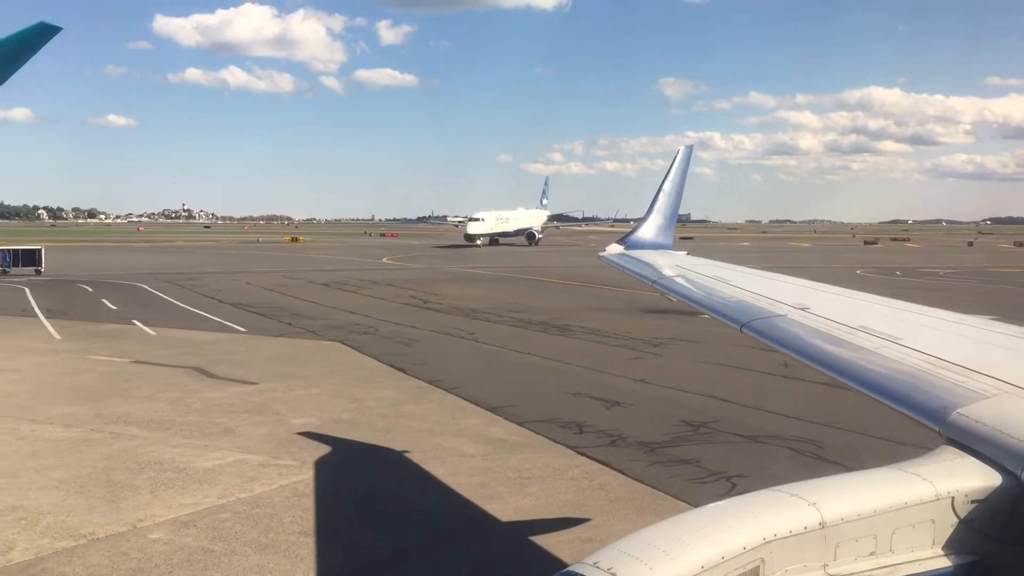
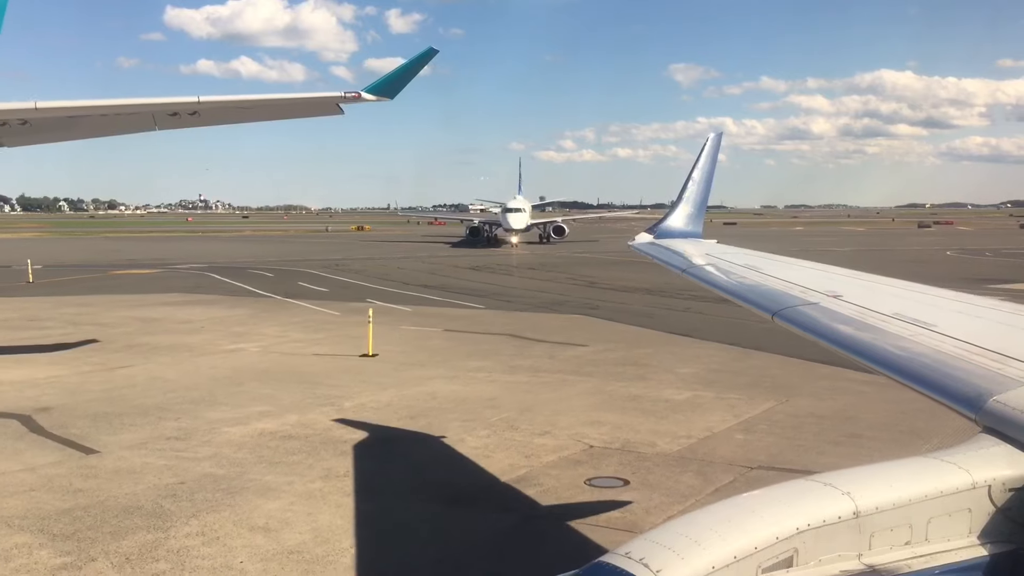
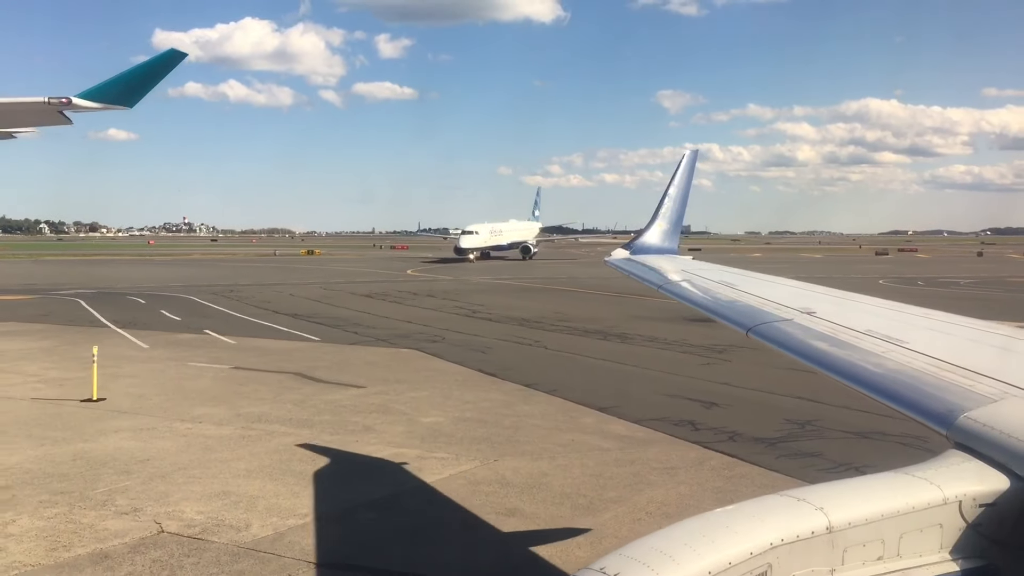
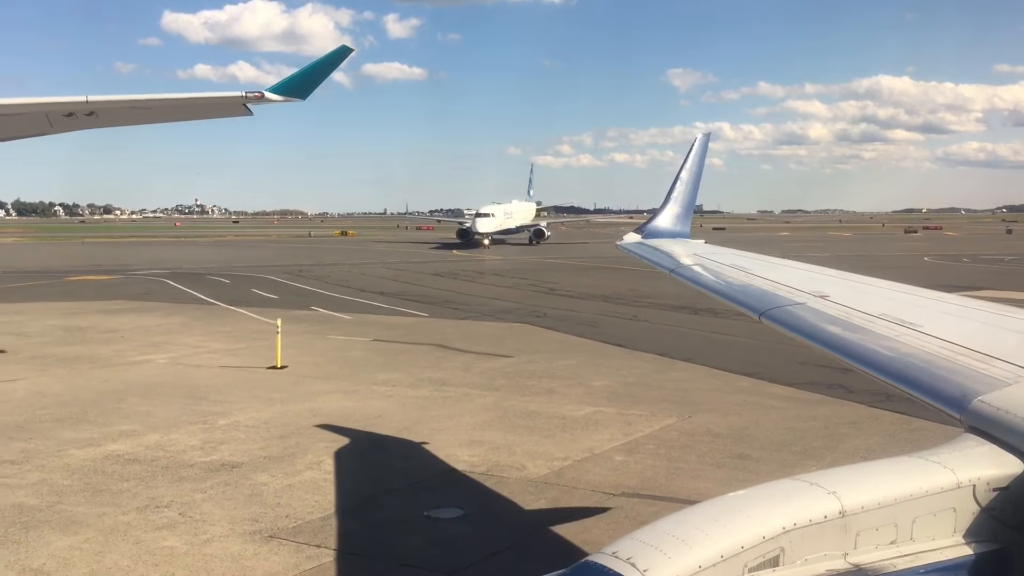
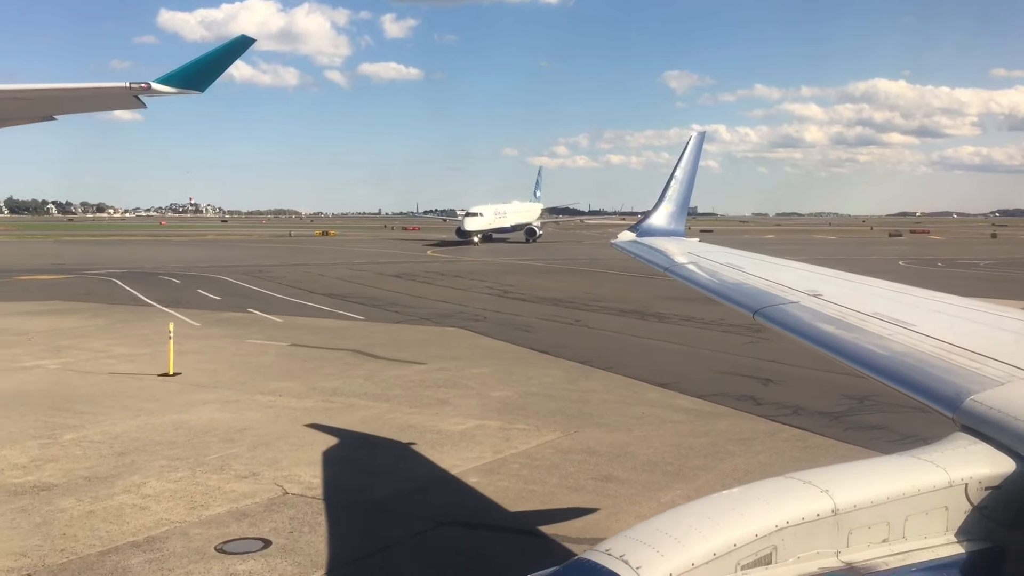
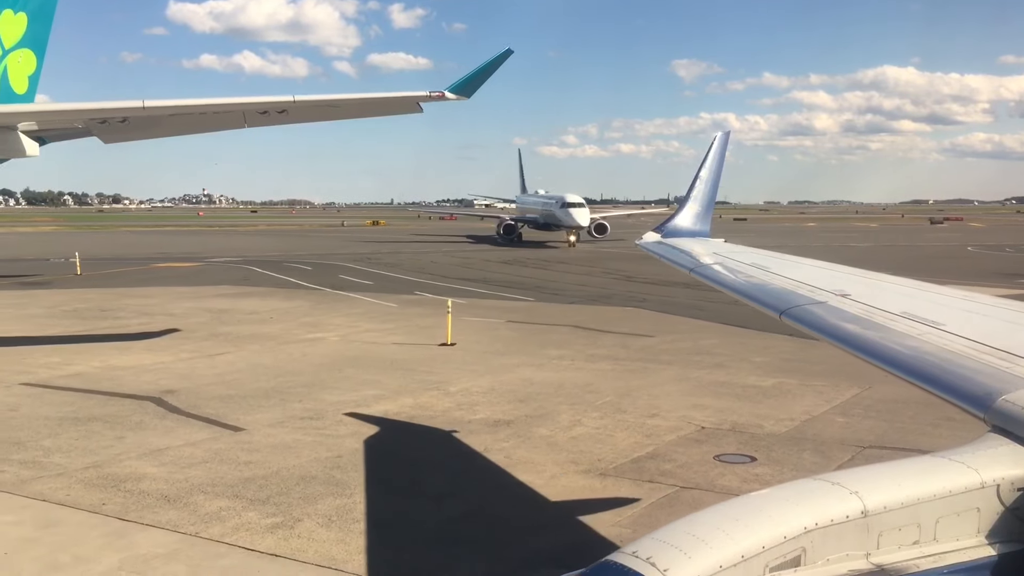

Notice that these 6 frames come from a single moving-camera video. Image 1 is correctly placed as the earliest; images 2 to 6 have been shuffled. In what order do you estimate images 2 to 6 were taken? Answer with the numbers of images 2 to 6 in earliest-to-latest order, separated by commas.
3, 5, 4, 2, 6
